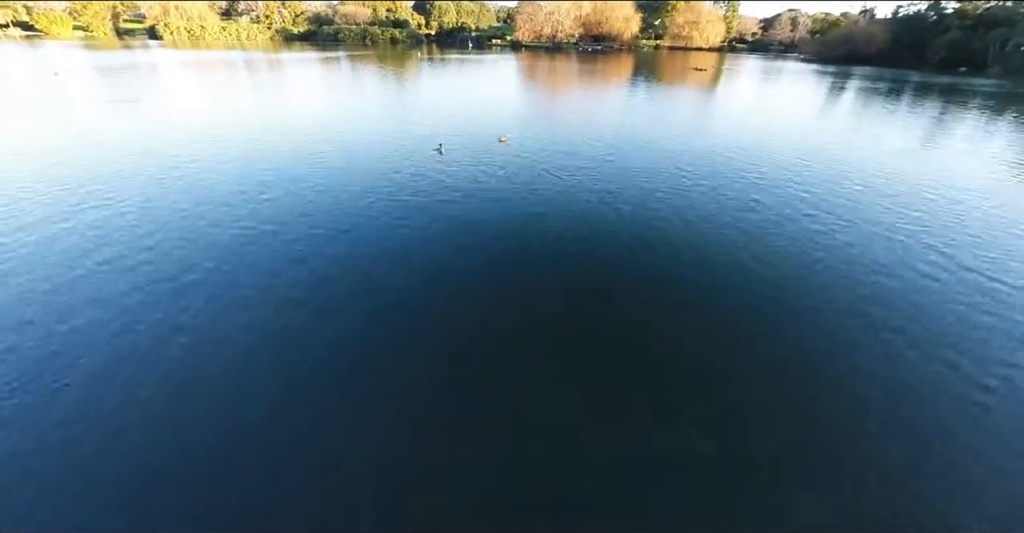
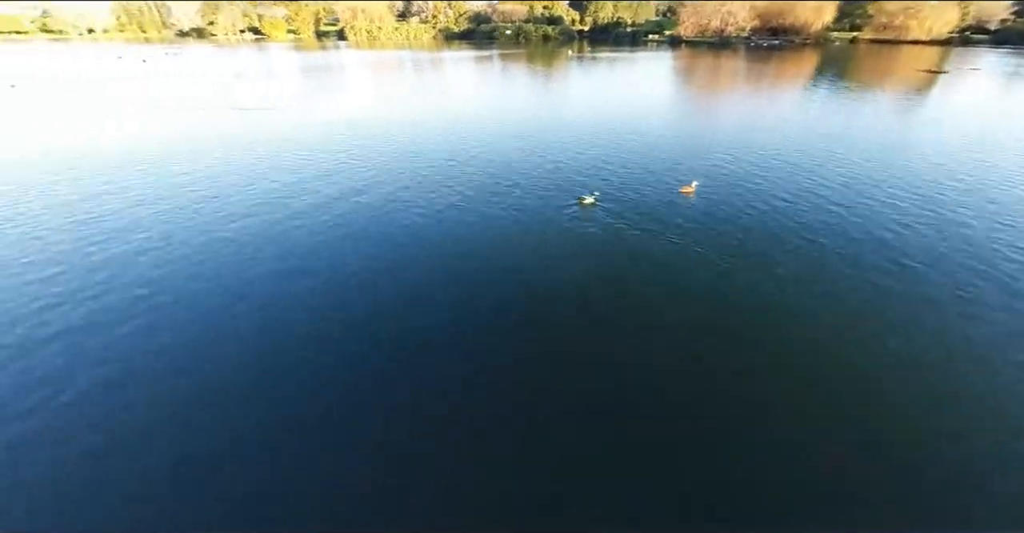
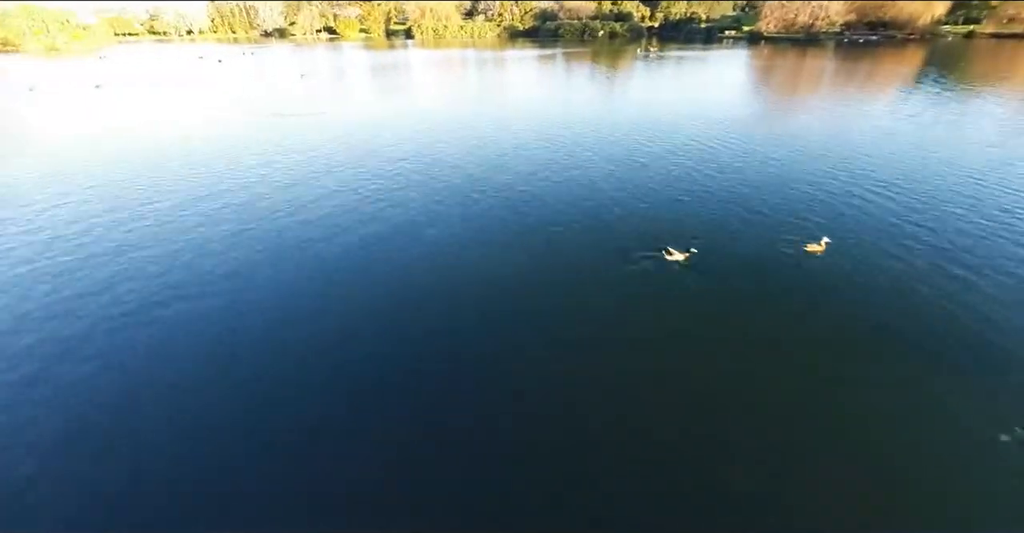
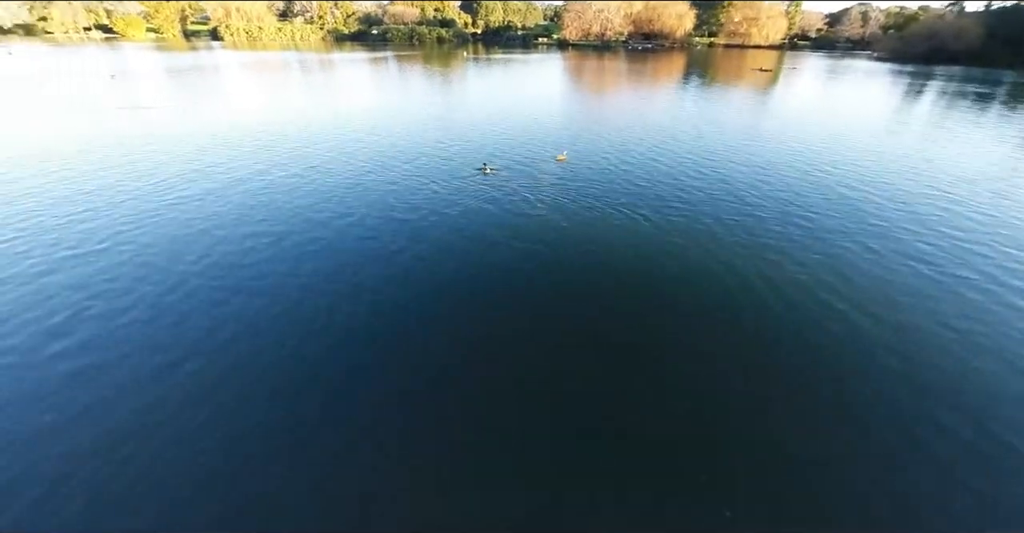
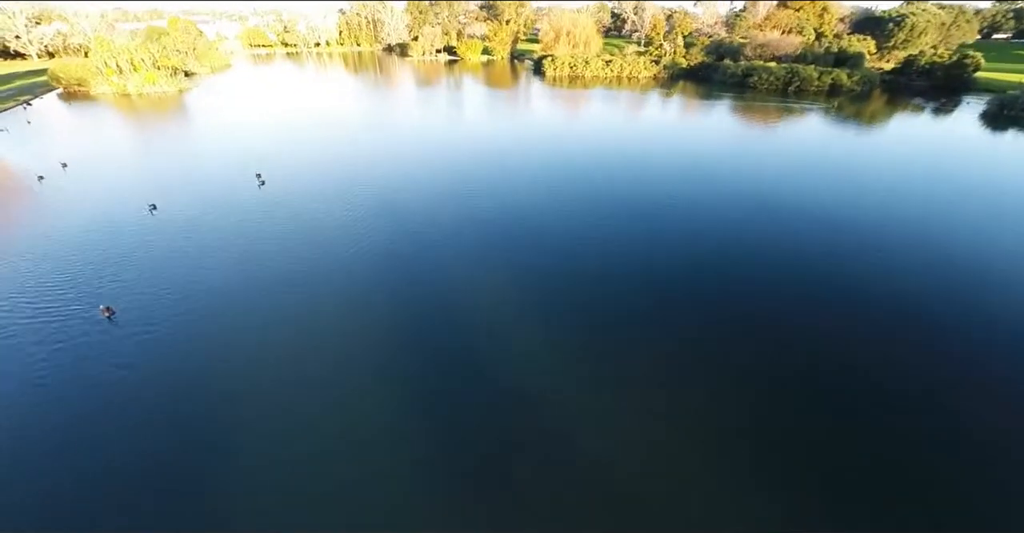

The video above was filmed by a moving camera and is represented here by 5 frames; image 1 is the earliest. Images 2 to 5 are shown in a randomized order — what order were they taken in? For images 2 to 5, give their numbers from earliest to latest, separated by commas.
4, 2, 3, 5
